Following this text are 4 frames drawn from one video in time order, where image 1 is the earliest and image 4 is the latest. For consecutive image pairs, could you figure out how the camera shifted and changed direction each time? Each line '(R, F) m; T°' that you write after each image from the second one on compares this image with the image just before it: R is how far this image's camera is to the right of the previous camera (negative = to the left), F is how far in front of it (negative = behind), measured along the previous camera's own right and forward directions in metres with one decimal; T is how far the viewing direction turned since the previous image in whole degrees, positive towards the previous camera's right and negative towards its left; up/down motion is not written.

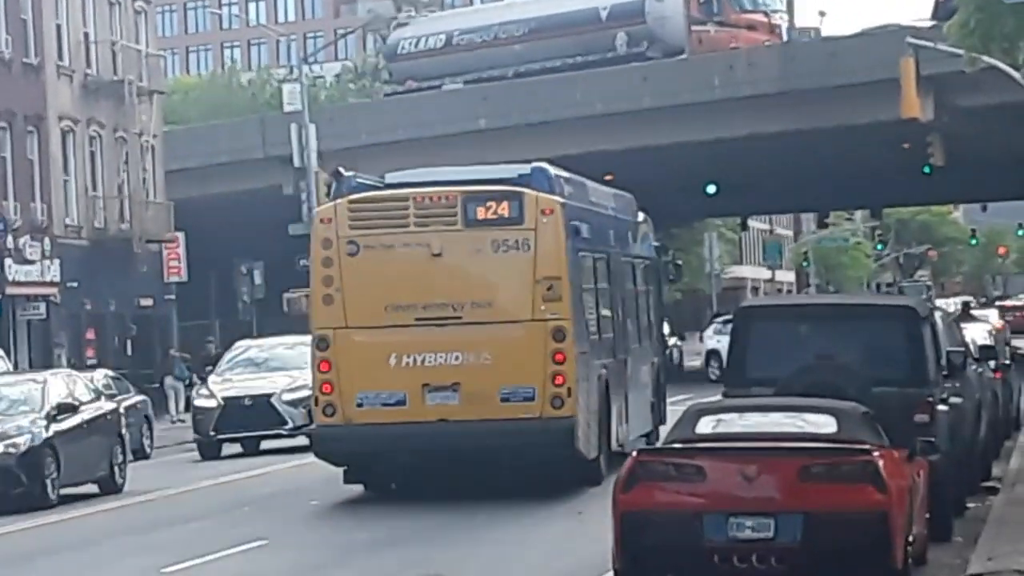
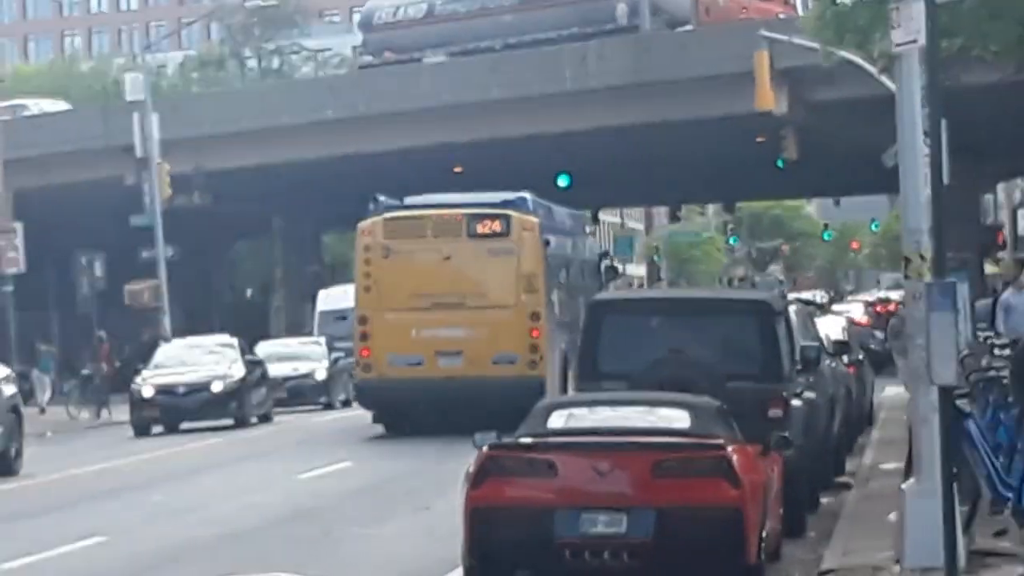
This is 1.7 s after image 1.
(-0.1, +0.3) m; +5°
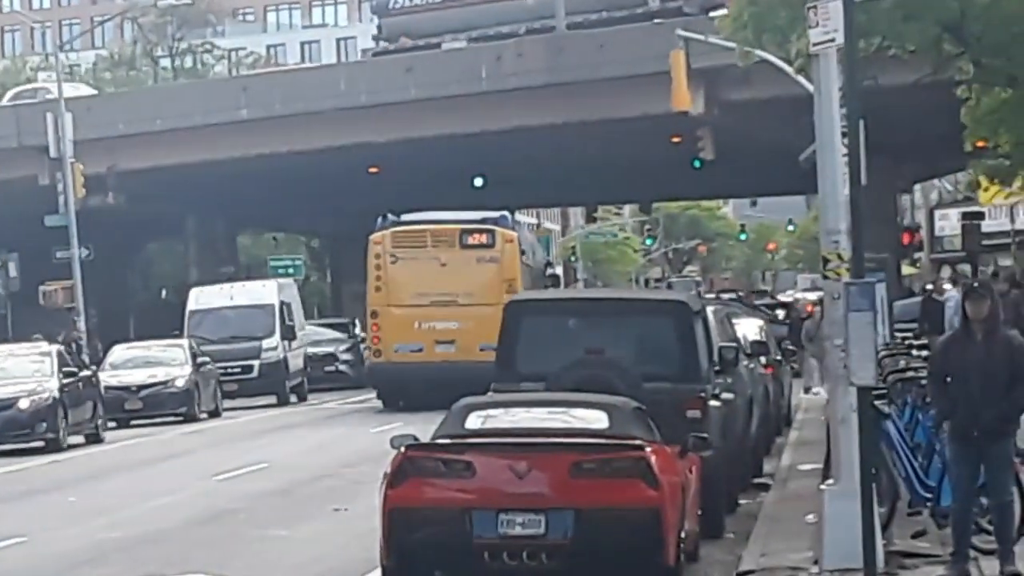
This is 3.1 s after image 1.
(0.0, +0.1) m; +2°
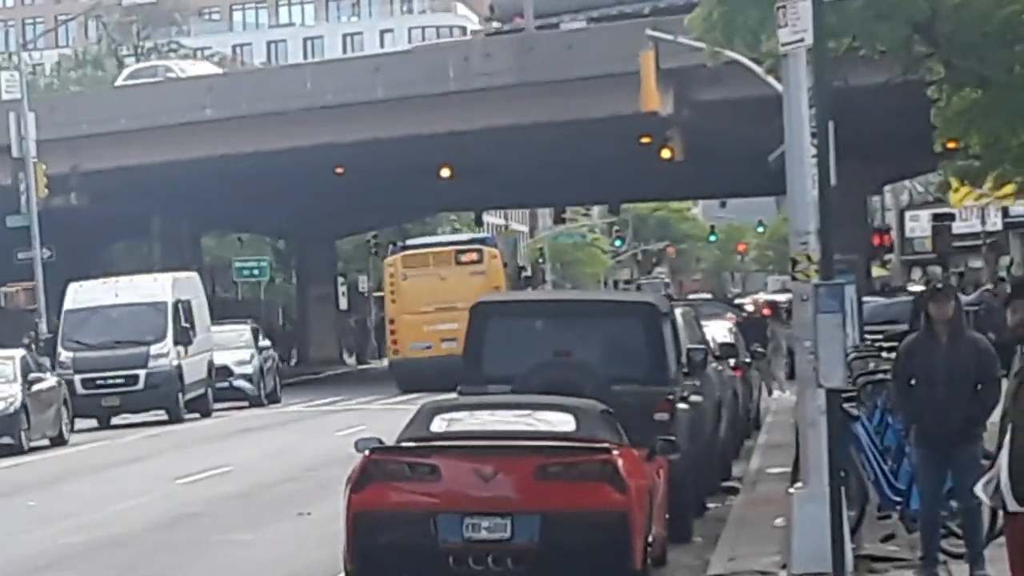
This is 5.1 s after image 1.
(0.0, +0.2) m; +1°
